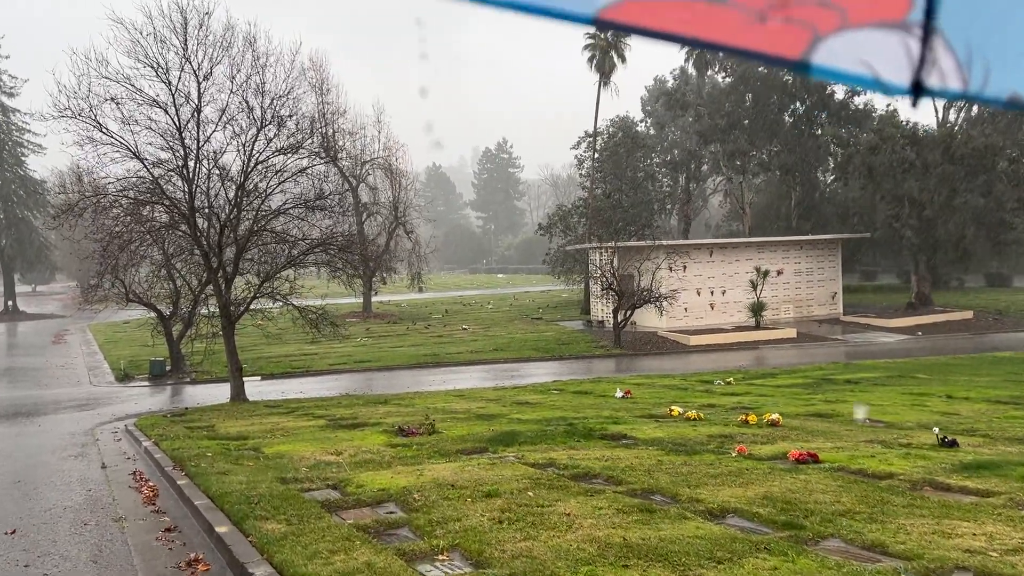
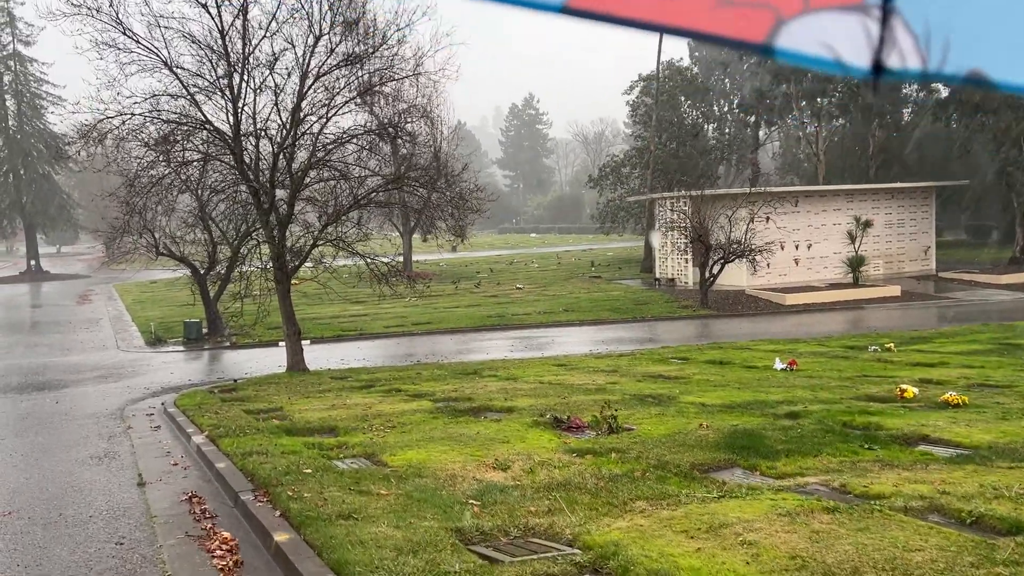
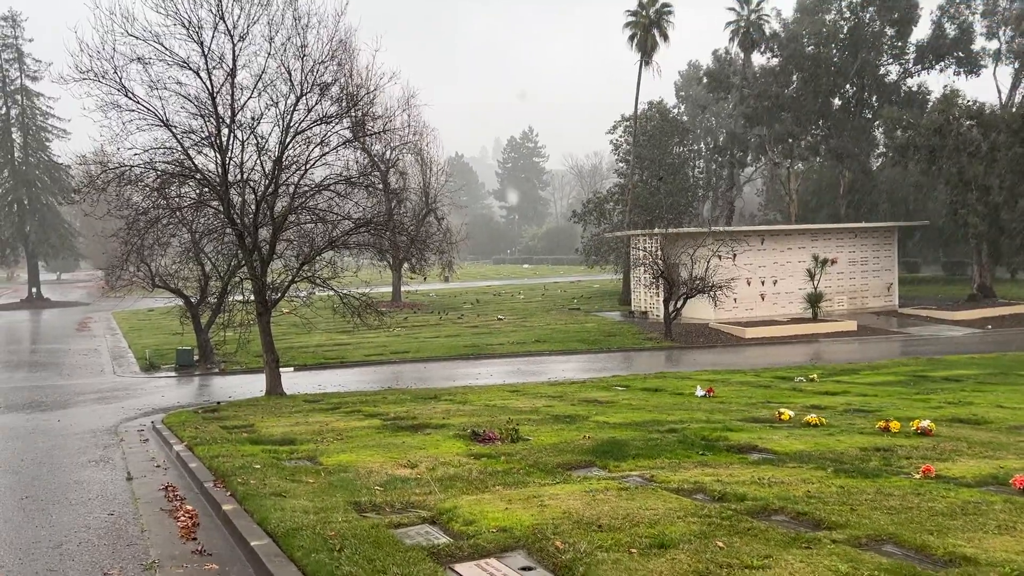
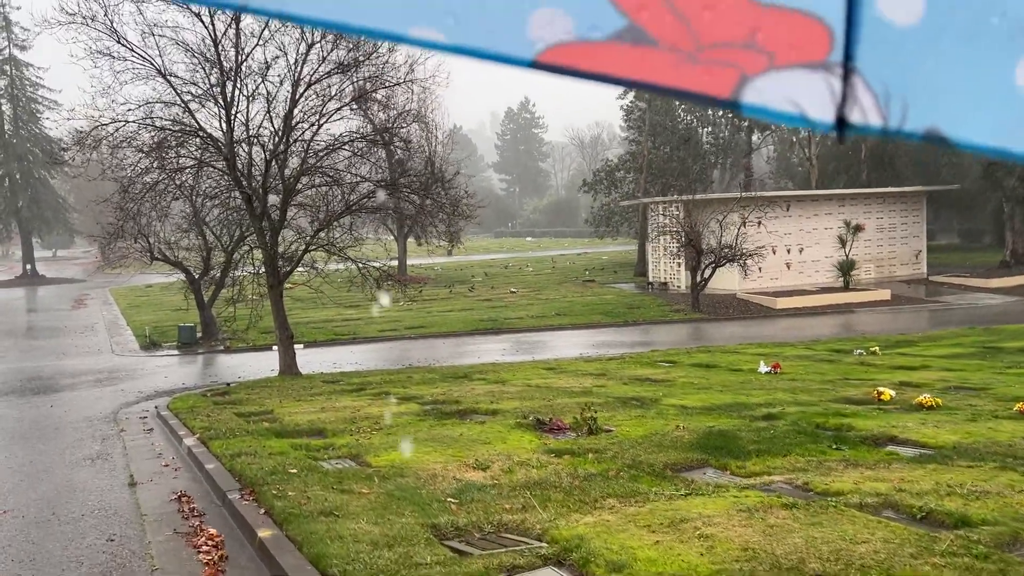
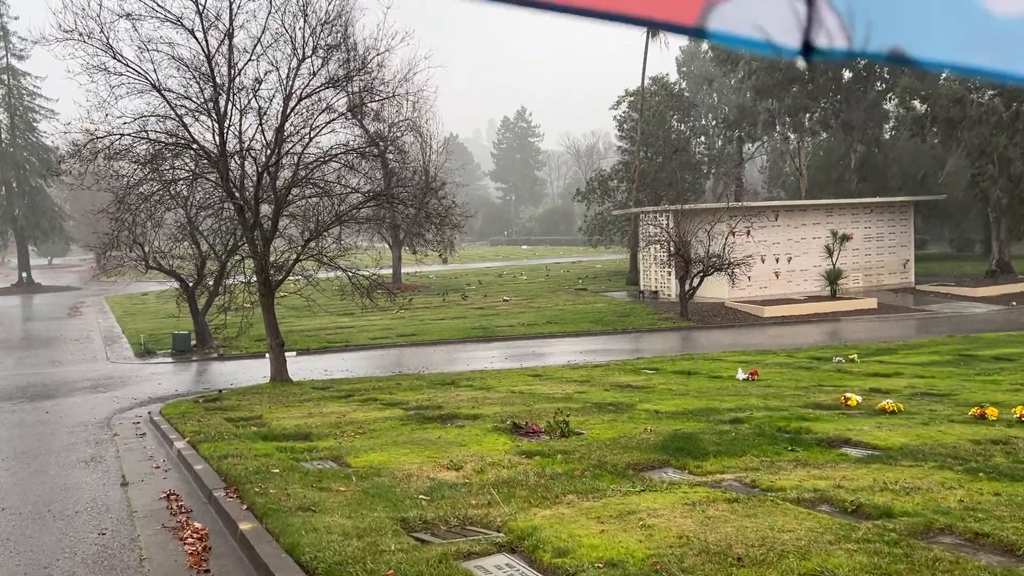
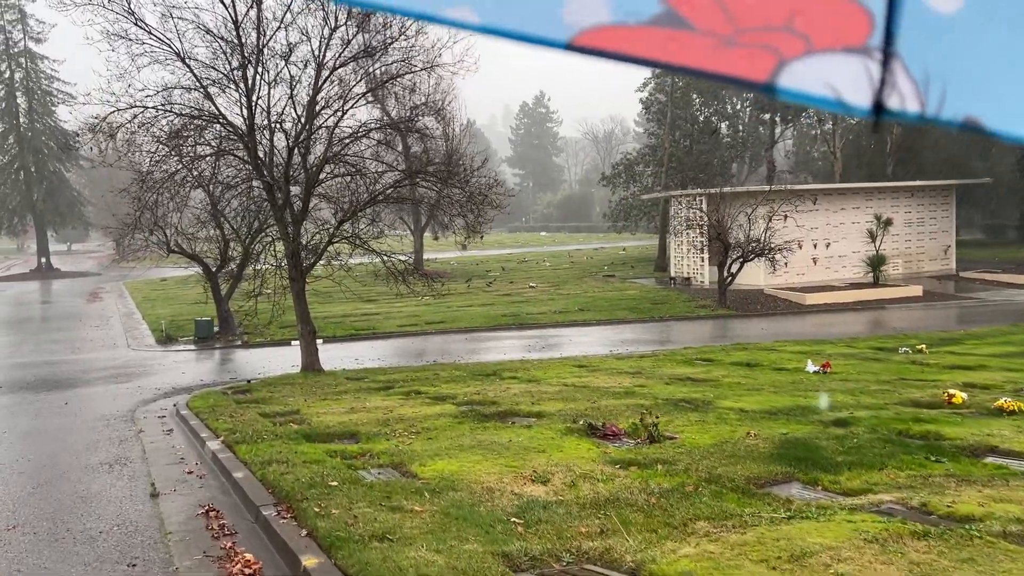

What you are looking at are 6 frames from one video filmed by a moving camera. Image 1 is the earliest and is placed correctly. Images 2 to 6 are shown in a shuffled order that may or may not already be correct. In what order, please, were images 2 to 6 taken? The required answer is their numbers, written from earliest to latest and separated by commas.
3, 5, 4, 2, 6
